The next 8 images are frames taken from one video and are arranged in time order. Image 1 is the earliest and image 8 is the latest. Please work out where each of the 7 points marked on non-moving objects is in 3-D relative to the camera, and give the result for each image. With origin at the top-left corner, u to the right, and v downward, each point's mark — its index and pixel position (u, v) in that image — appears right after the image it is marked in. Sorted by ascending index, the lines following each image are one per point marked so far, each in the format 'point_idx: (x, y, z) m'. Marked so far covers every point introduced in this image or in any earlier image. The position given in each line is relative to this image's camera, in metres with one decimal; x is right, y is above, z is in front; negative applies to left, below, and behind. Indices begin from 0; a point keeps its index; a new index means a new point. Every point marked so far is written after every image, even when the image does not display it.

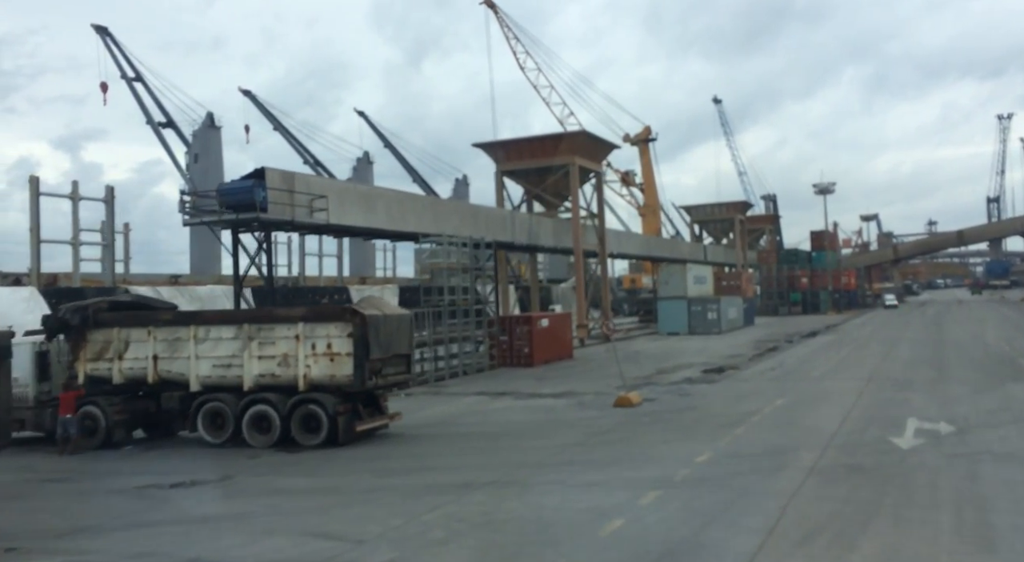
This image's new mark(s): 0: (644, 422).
0: (+2.6, -2.7, +17.8) m
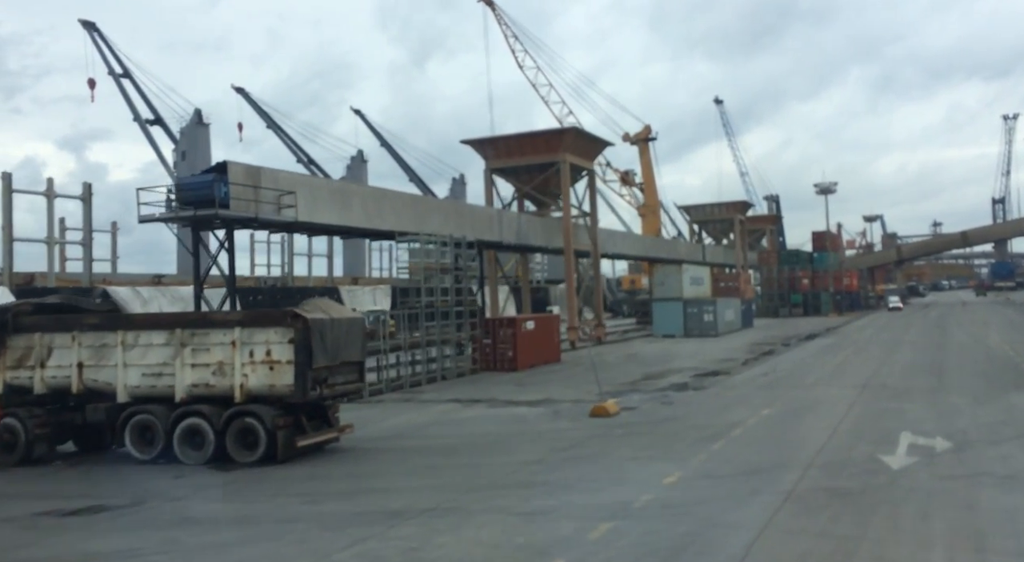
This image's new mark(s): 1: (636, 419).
0: (+1.9, -2.8, +16.5) m
1: (+2.5, -2.8, +18.5) m
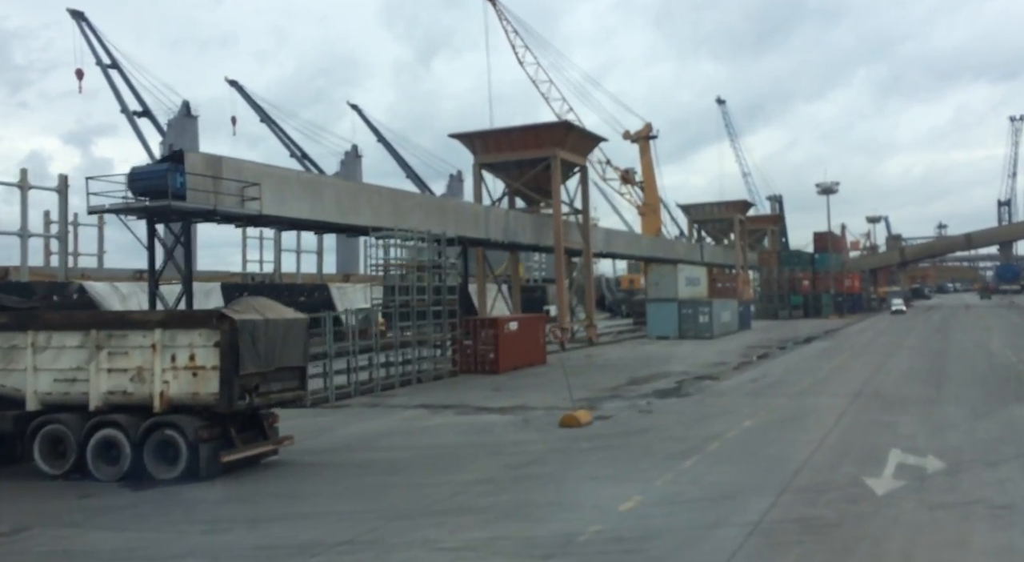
0: (+1.2, -2.8, +15.3) m
1: (+1.8, -2.8, +17.2) m
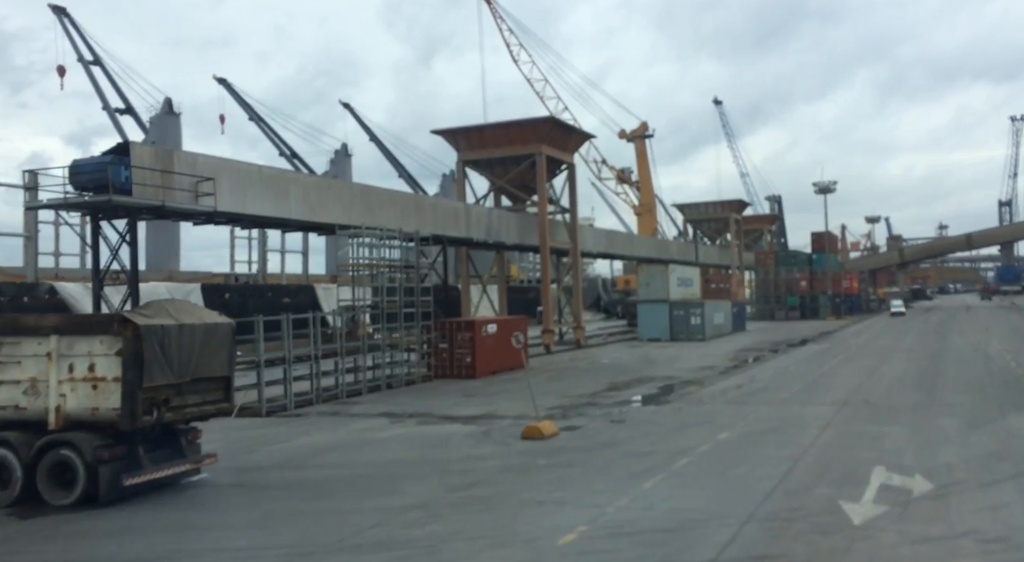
0: (+0.5, -2.8, +14.0) m
1: (+1.1, -2.8, +15.9) m
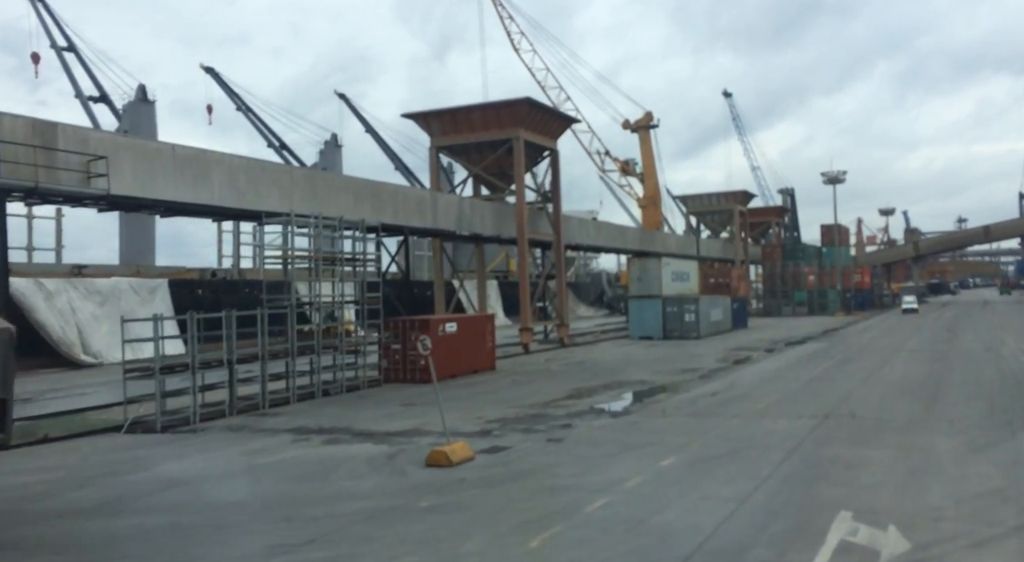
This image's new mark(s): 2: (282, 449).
0: (-1.1, -2.7, +11.2) m
1: (-0.4, -2.7, +13.1) m
2: (-3.9, -2.9, +15.6) m
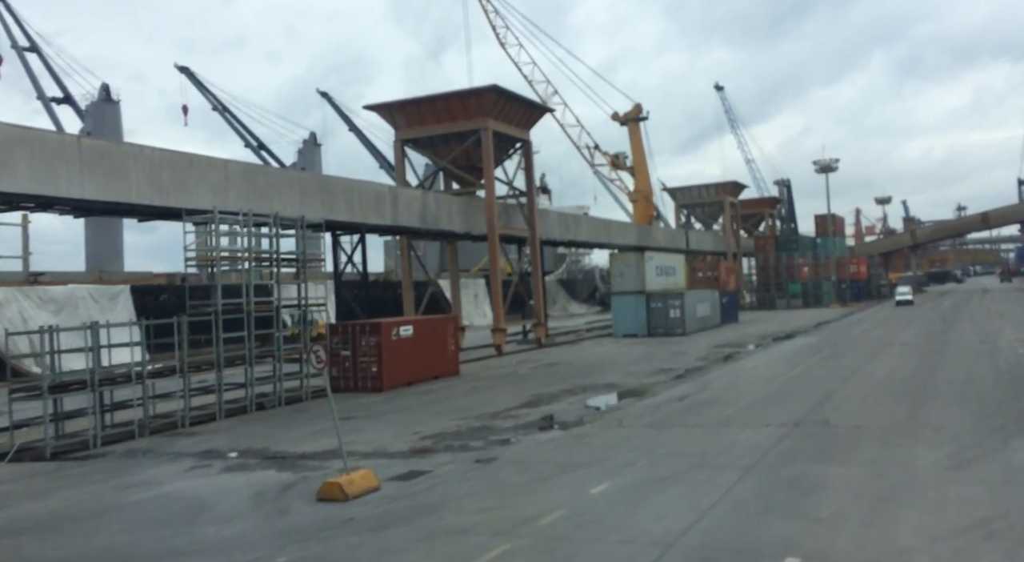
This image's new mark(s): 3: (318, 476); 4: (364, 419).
0: (-2.2, -2.8, +9.2) m
1: (-1.6, -2.7, +11.2) m
2: (-5.1, -3.0, +13.7) m
3: (-2.8, -2.8, +13.2) m
4: (-3.2, -3.0, +19.8) m
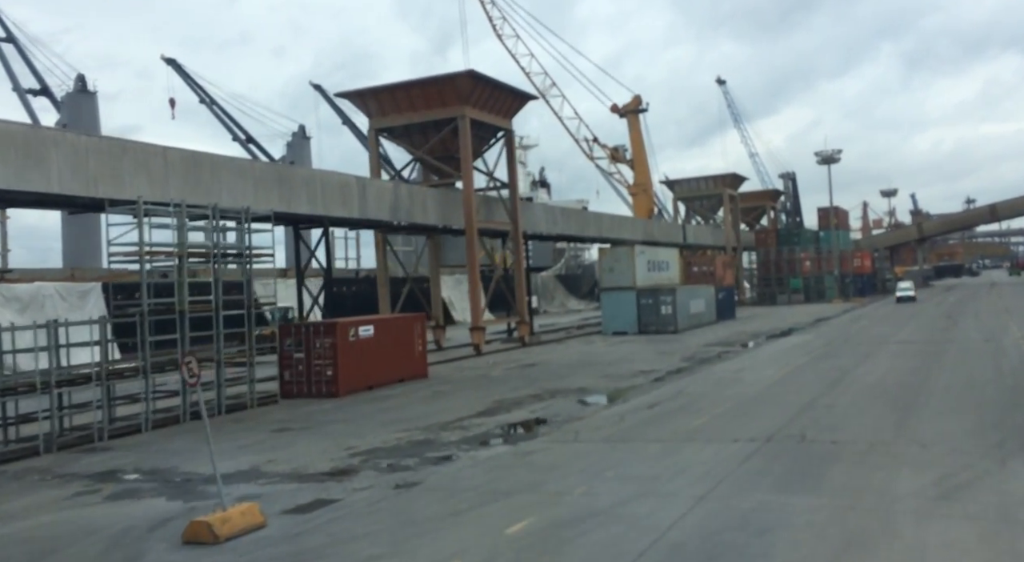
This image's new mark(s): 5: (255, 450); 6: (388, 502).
0: (-3.3, -2.8, +7.5) m
1: (-2.7, -2.8, +9.4) m
2: (-6.1, -3.0, +11.9) m
3: (-3.9, -2.8, +11.5) m
4: (-4.1, -3.0, +18.1) m
5: (-4.5, -3.0, +15.8) m
6: (-1.5, -2.8, +11.3) m
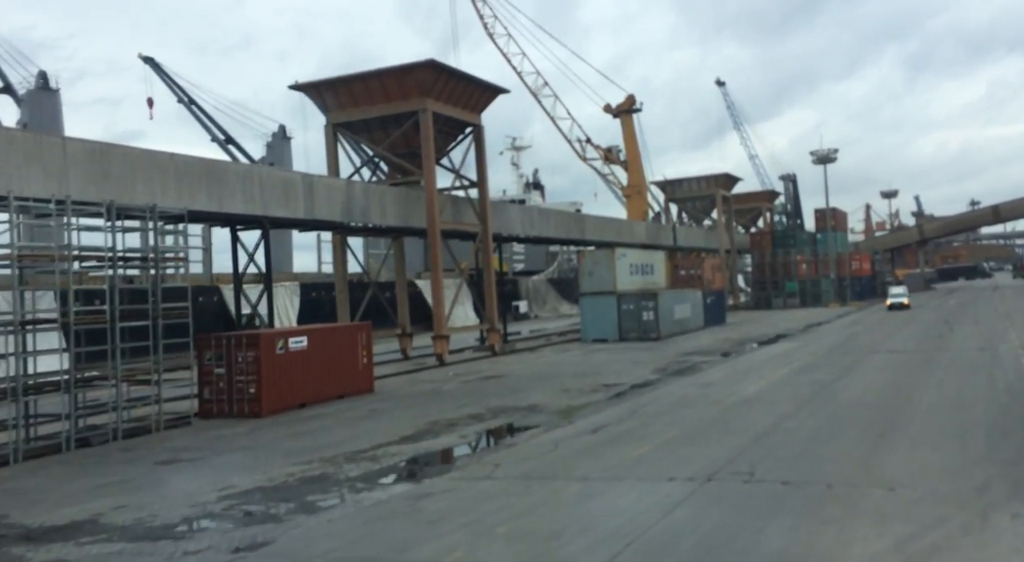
0: (-4.7, -2.9, +5.2) m
1: (-4.1, -2.9, +7.1) m
2: (-7.5, -3.2, +9.7) m
3: (-5.3, -3.0, +9.2) m
4: (-5.5, -3.1, +15.8) m
5: (-5.9, -3.1, +13.5) m
6: (-3.0, -2.9, +9.1) m
